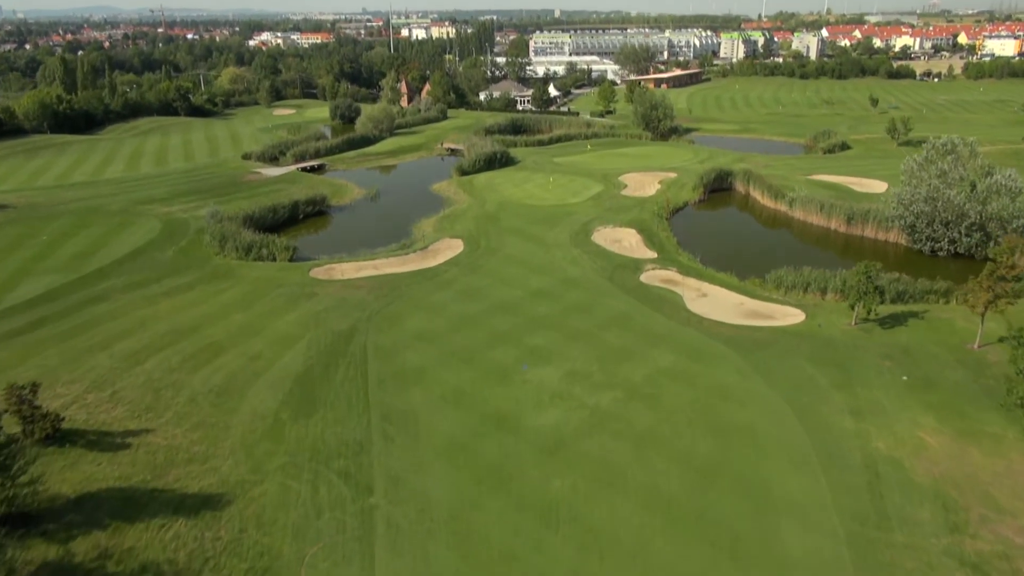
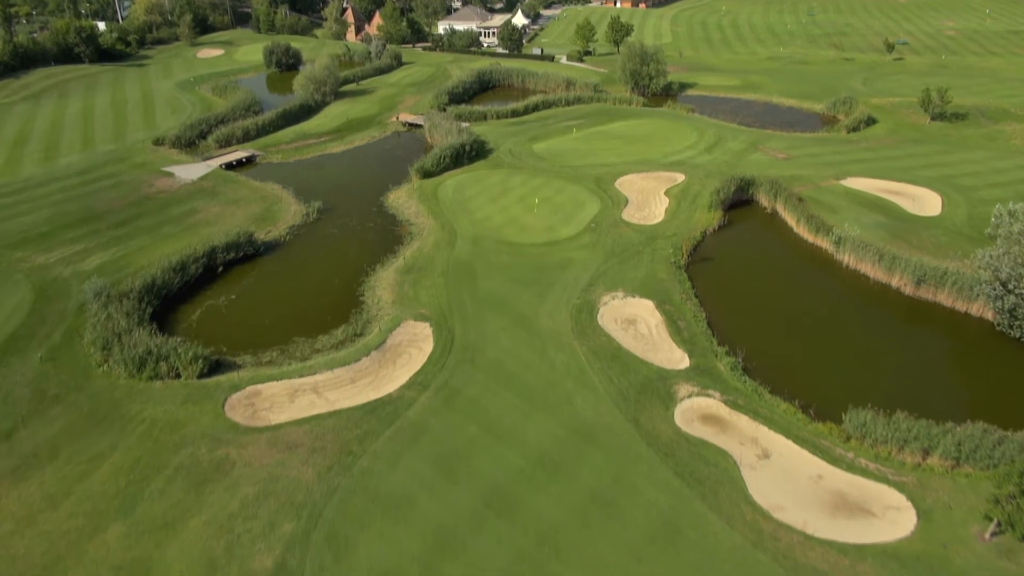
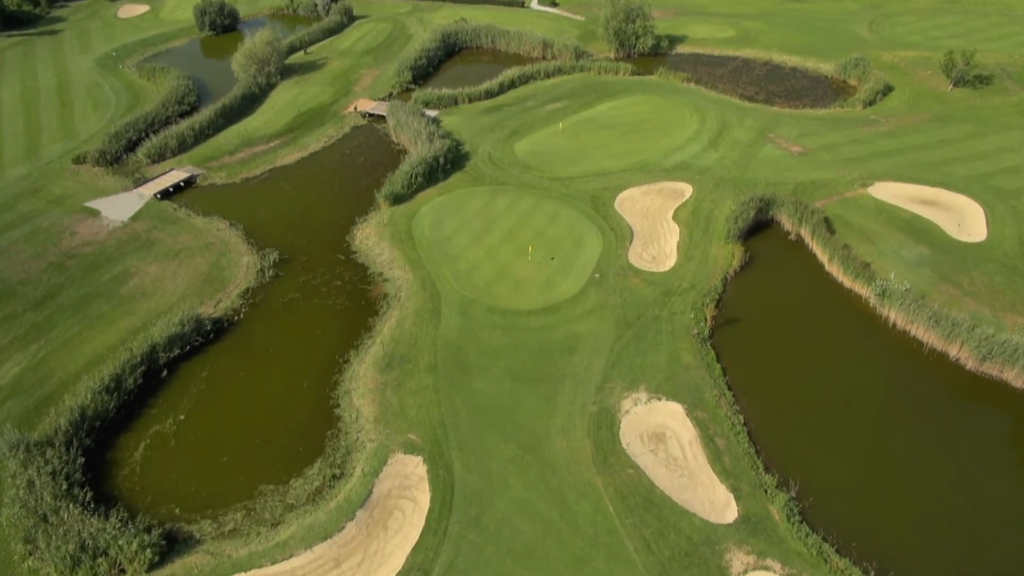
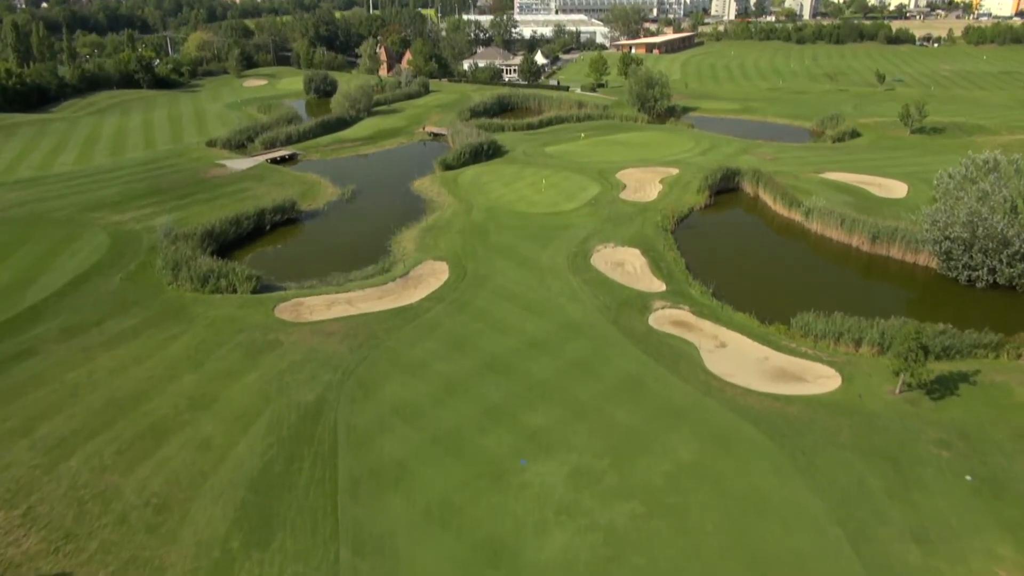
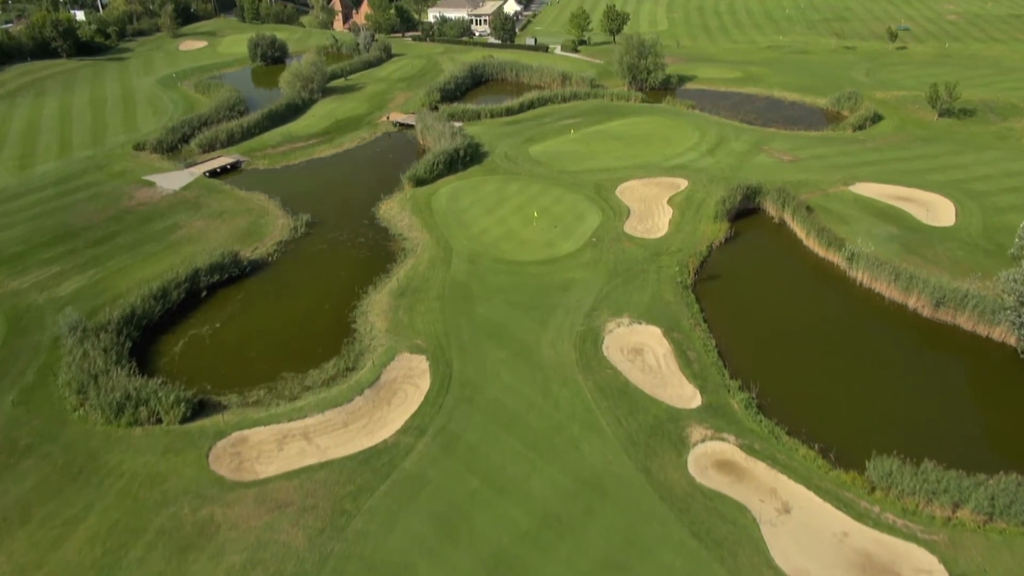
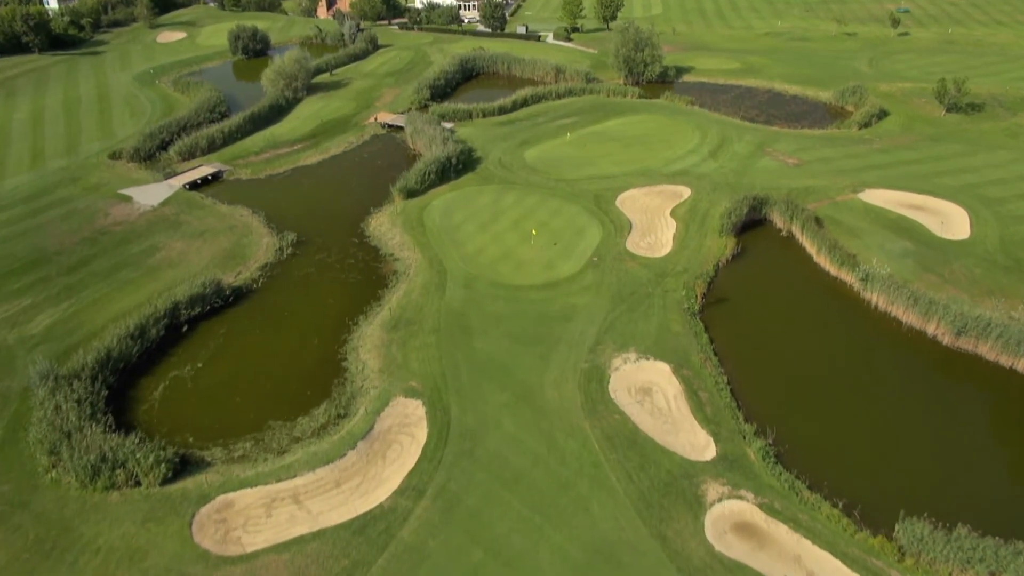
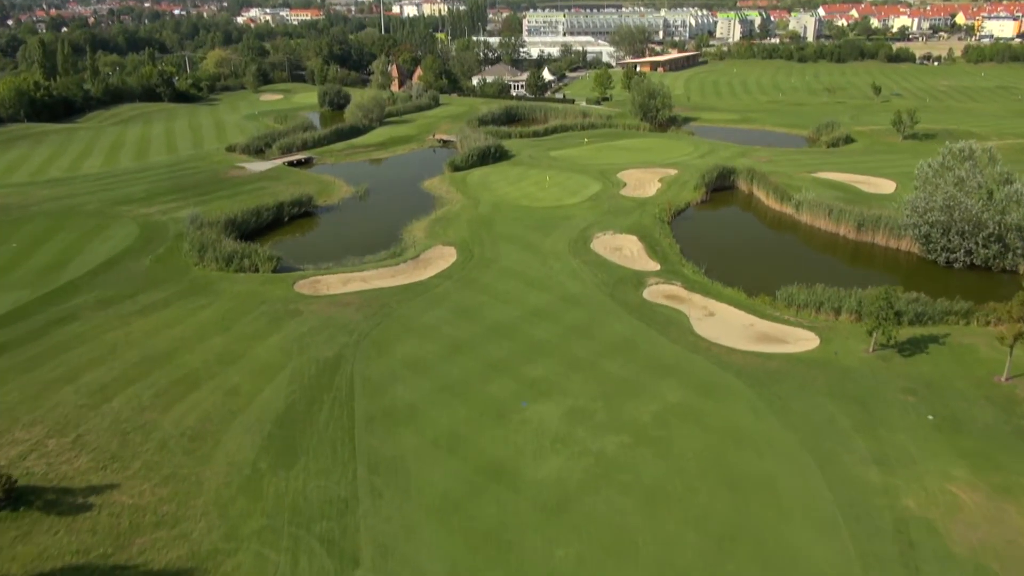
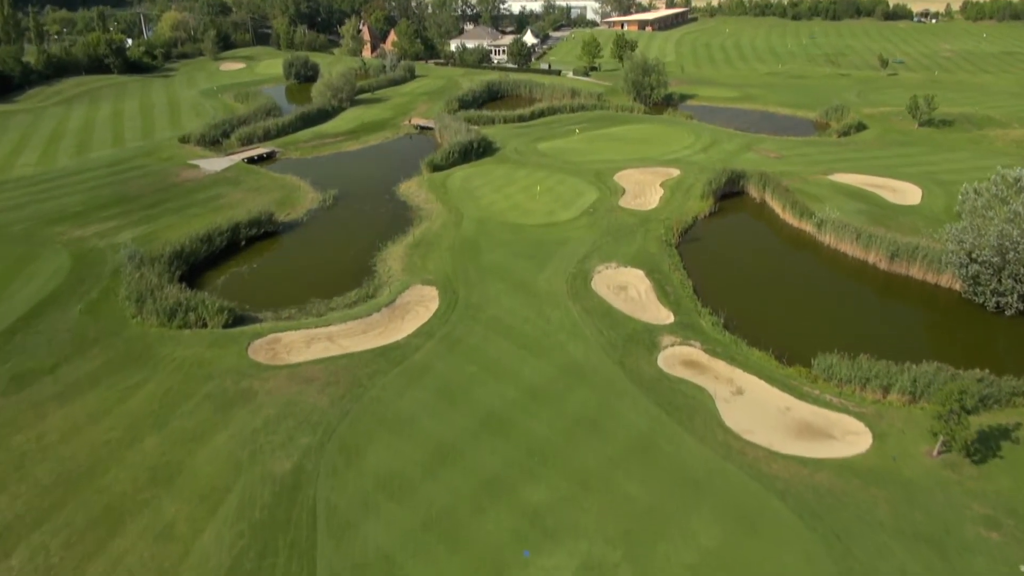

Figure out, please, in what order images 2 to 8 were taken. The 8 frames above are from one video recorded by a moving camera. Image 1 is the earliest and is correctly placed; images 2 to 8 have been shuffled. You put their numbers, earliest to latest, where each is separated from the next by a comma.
7, 4, 8, 2, 5, 6, 3
